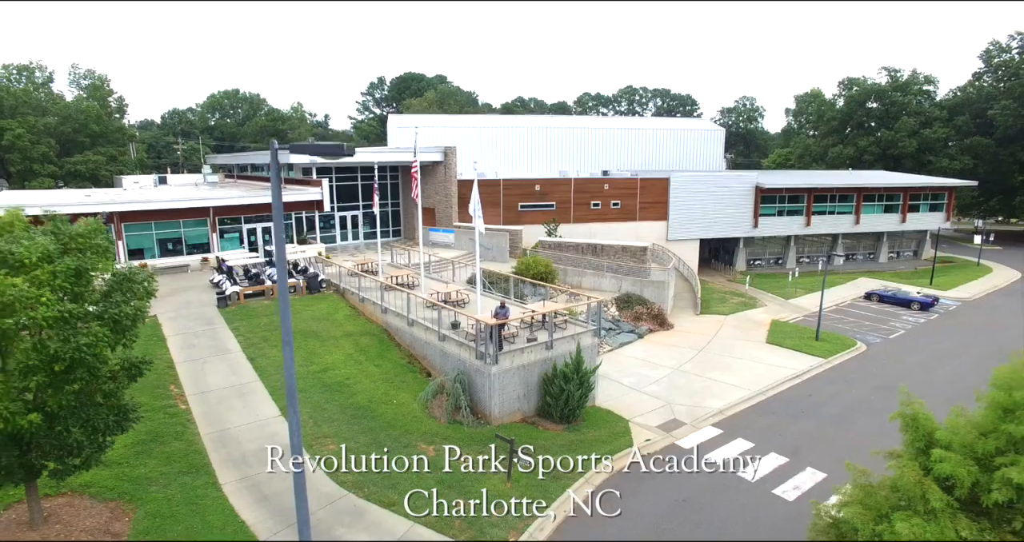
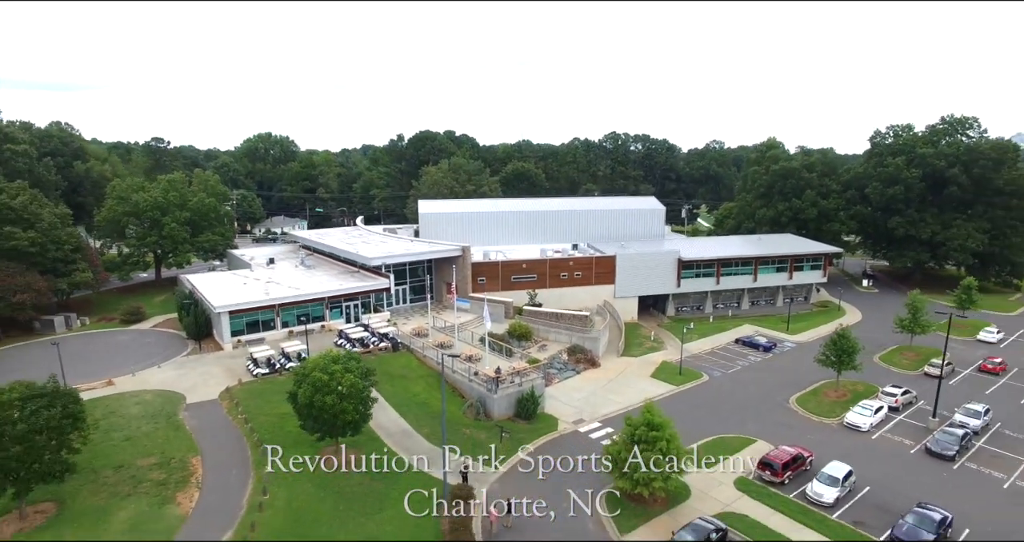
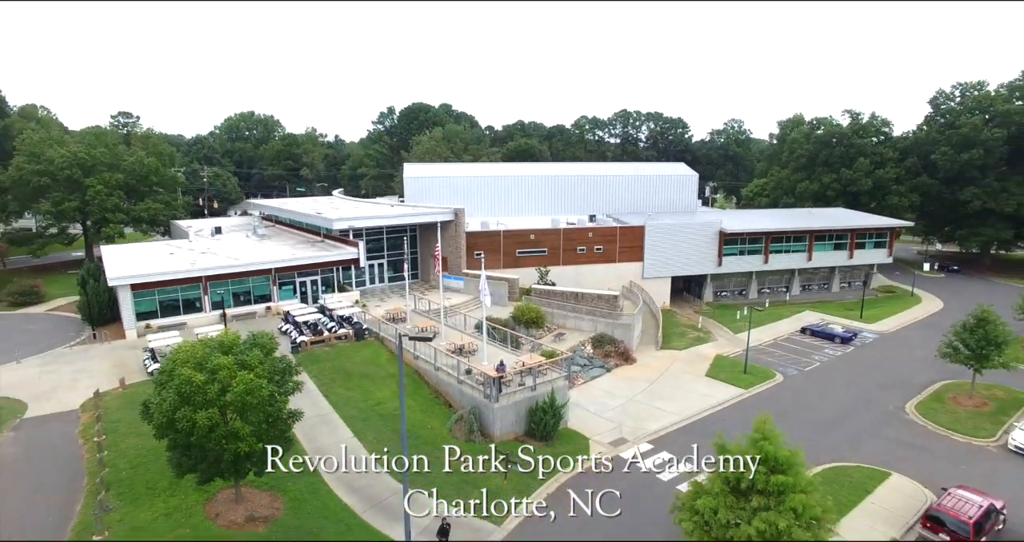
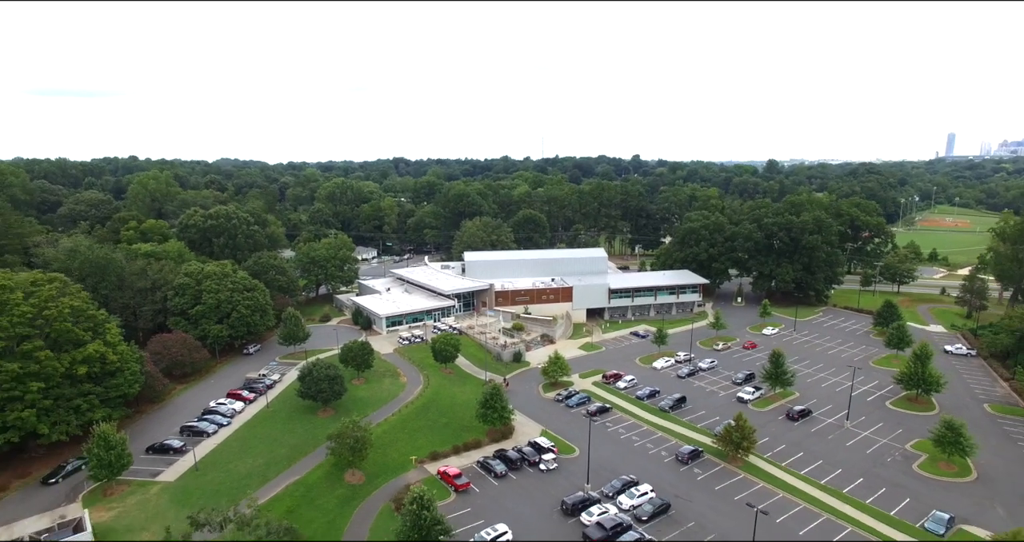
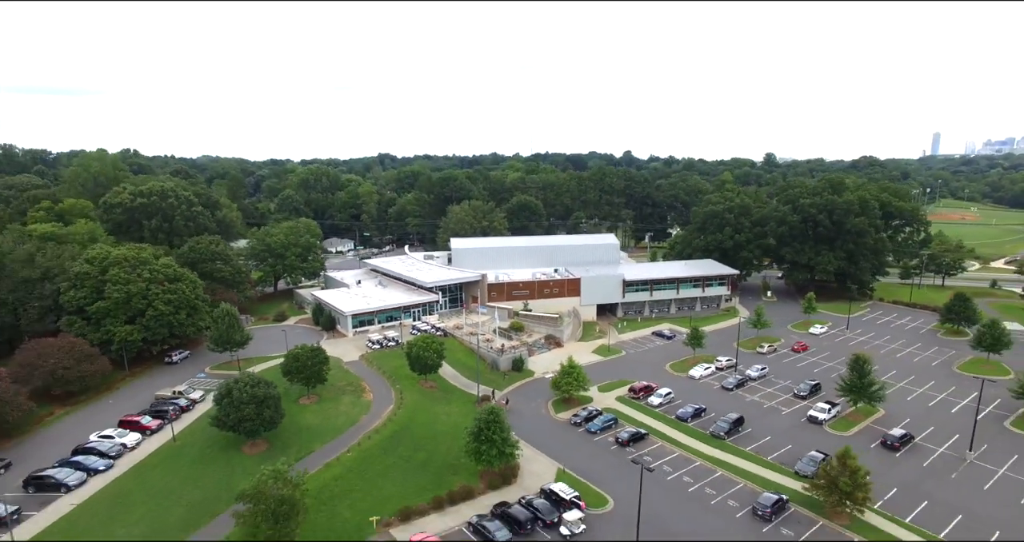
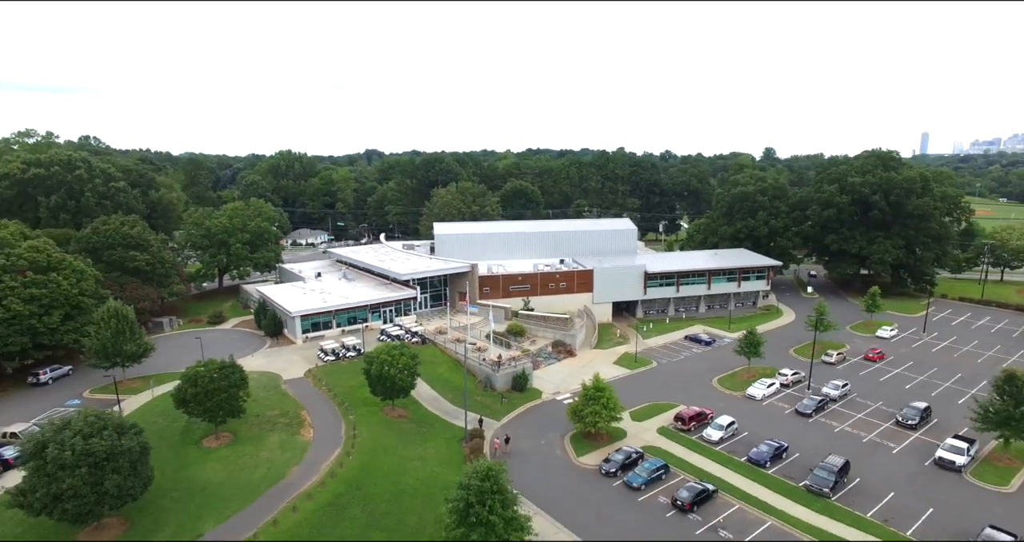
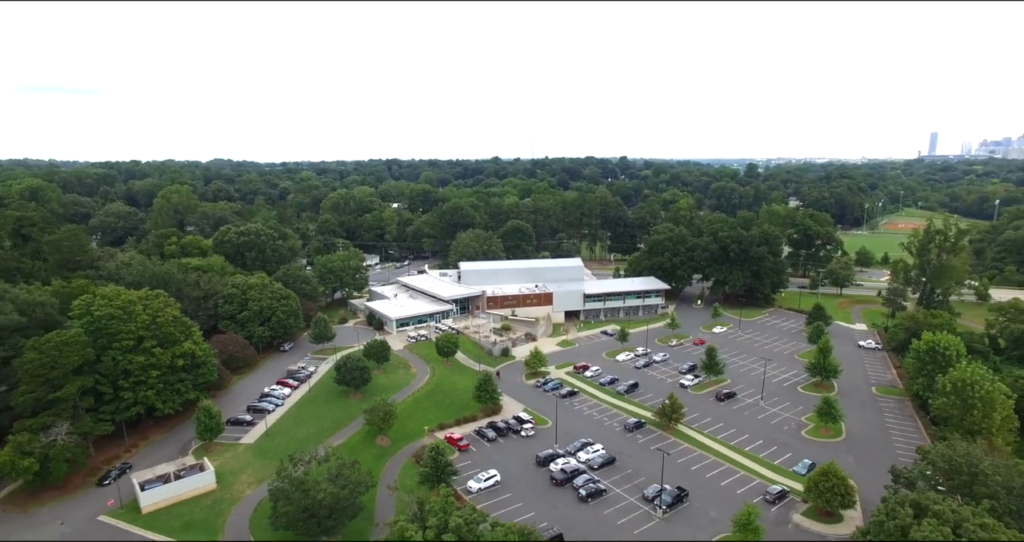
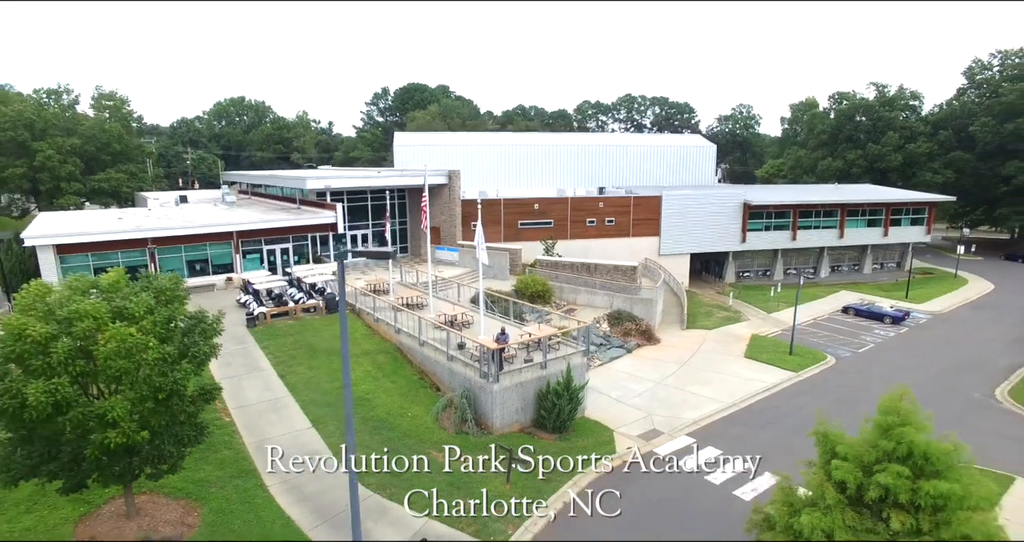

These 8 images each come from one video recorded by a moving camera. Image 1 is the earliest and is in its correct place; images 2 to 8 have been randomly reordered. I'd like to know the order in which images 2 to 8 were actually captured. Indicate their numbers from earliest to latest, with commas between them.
8, 3, 2, 6, 5, 4, 7
